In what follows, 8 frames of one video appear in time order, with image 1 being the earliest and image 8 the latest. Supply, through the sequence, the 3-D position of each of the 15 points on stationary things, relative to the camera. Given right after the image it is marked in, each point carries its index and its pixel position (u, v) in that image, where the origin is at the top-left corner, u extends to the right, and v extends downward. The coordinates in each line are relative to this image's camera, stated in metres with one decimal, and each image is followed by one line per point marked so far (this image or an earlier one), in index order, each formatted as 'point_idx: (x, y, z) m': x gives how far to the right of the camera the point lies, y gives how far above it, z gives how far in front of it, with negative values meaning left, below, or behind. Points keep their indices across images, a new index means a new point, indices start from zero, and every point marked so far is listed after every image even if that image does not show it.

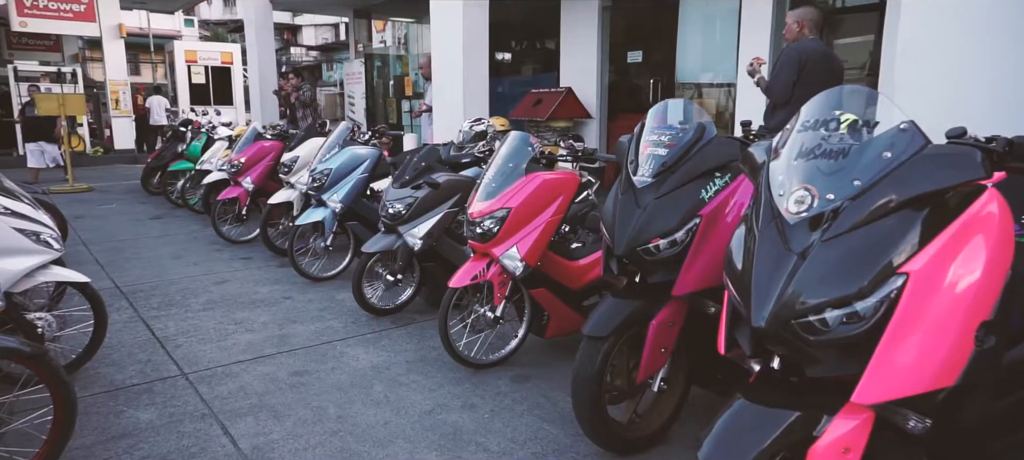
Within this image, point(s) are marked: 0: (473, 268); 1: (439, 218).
0: (-0.2, -0.2, +3.6) m
1: (-0.4, +0.1, +4.5) m
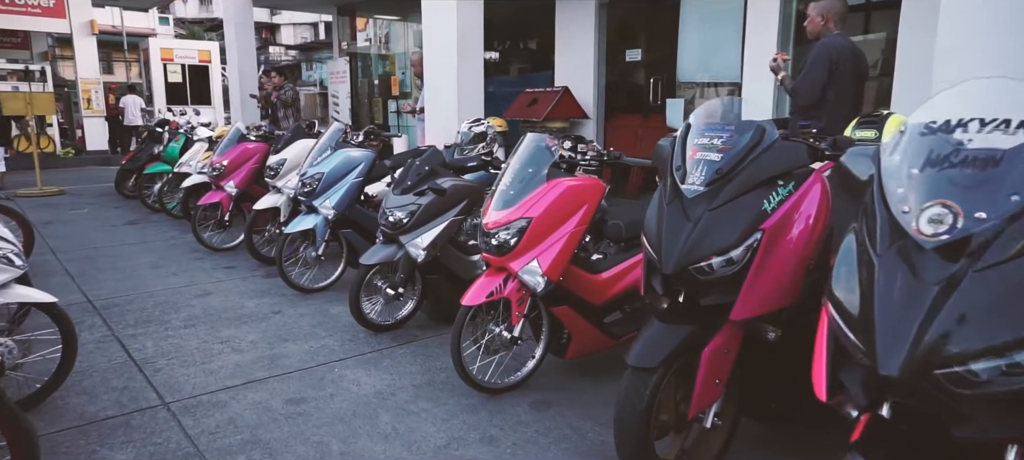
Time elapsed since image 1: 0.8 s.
0: (-0.1, -0.2, +3.3) m
1: (-0.4, 0.0, +4.1) m
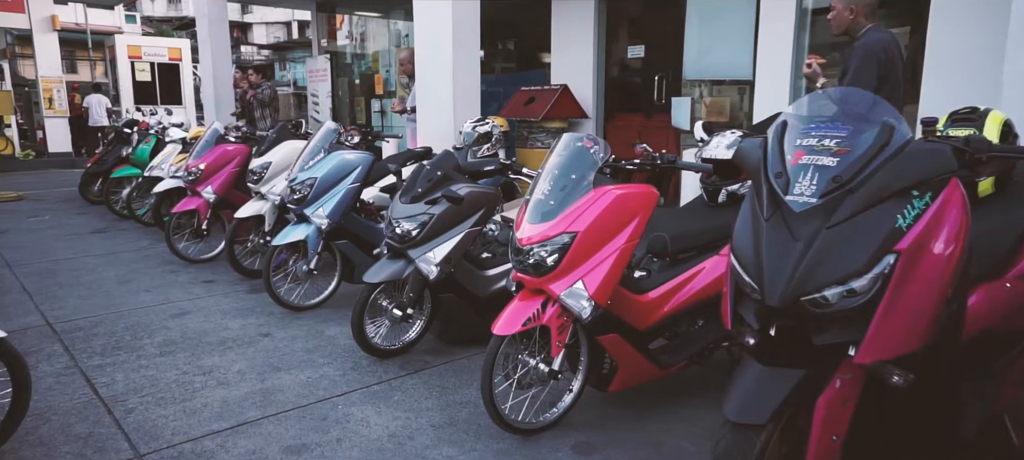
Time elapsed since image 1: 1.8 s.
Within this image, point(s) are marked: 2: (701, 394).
0: (0.0, -0.3, +2.8) m
1: (-0.3, 0.0, +3.6) m
2: (+0.9, -0.8, +3.3) m
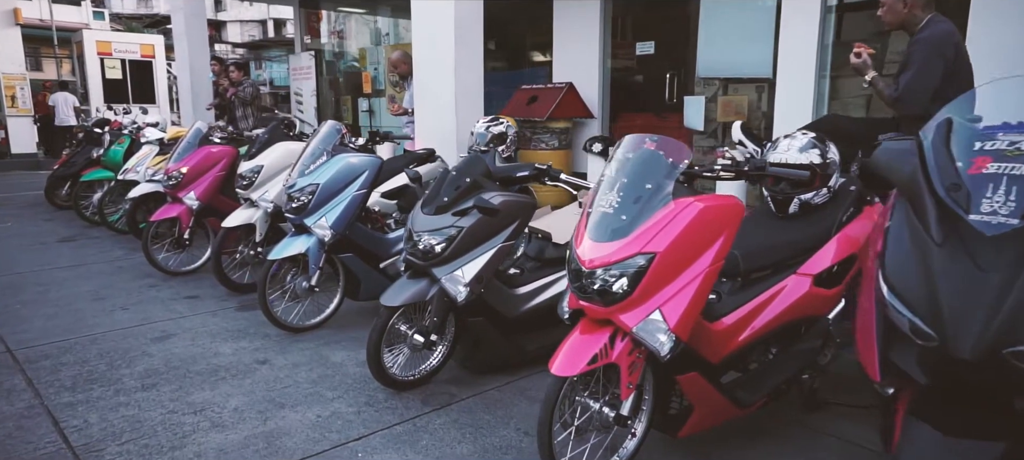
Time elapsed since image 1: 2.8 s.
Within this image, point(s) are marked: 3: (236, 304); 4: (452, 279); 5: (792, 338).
0: (+0.3, -0.4, +2.3) m
1: (-0.1, -0.1, +3.2) m
2: (+1.1, -0.8, +2.9) m
3: (-1.9, -0.5, +5.0) m
4: (-0.3, -0.2, +3.2) m
5: (+1.1, -0.4, +2.8) m
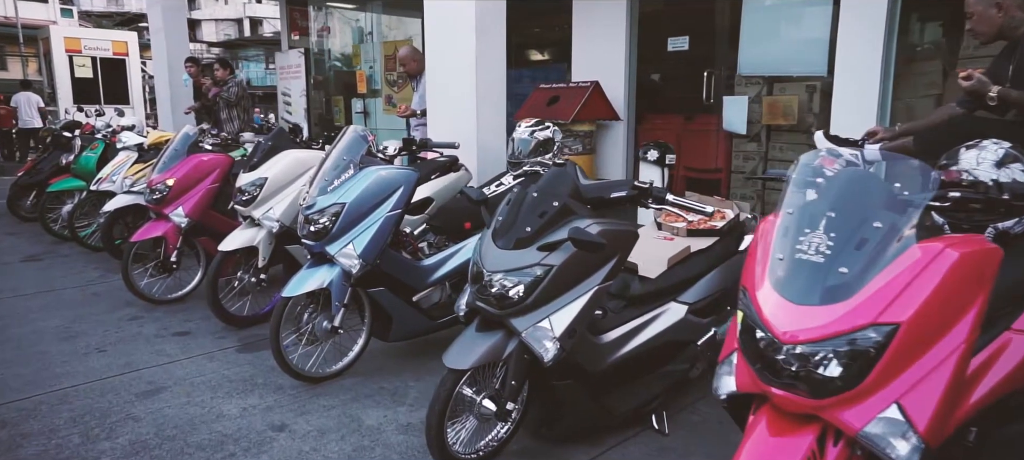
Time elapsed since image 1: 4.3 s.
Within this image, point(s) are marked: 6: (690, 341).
0: (+0.6, -0.5, +1.6) m
1: (+0.3, -0.2, +2.4) m
2: (+1.4, -0.9, +2.2) m
3: (-1.6, -0.7, +4.2) m
4: (+0.1, -0.4, +2.4) m
5: (+1.5, -0.6, +2.1) m
6: (+0.8, -0.5, +3.1) m
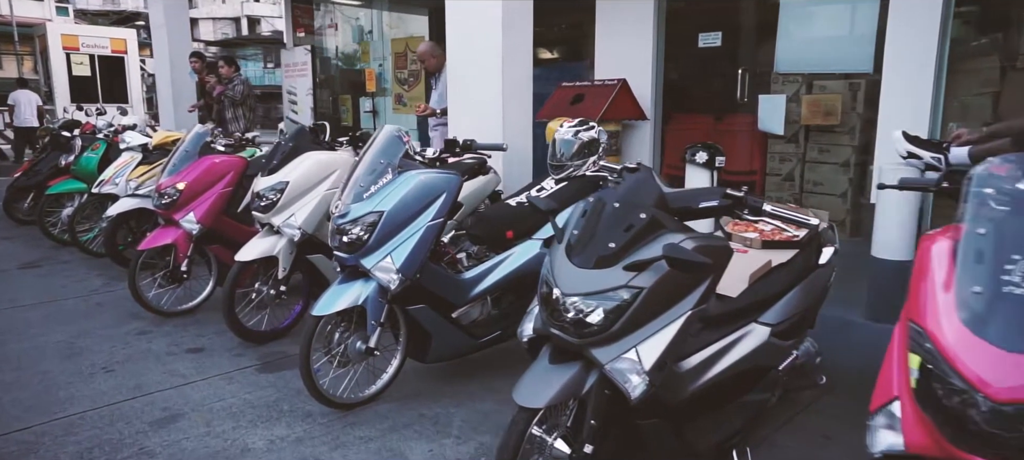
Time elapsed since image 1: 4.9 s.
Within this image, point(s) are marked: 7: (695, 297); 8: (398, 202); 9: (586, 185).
0: (+0.9, -0.6, +1.3) m
1: (+0.5, -0.3, +2.1) m
2: (+1.7, -1.0, +1.9) m
3: (-1.4, -0.7, +3.9) m
4: (+0.3, -0.4, +2.1) m
5: (+1.7, -0.6, +1.8) m
6: (+1.0, -0.5, +2.8) m
7: (+0.6, -0.2, +2.2) m
8: (-0.5, +0.1, +3.1) m
9: (+0.4, +0.2, +4.0) m
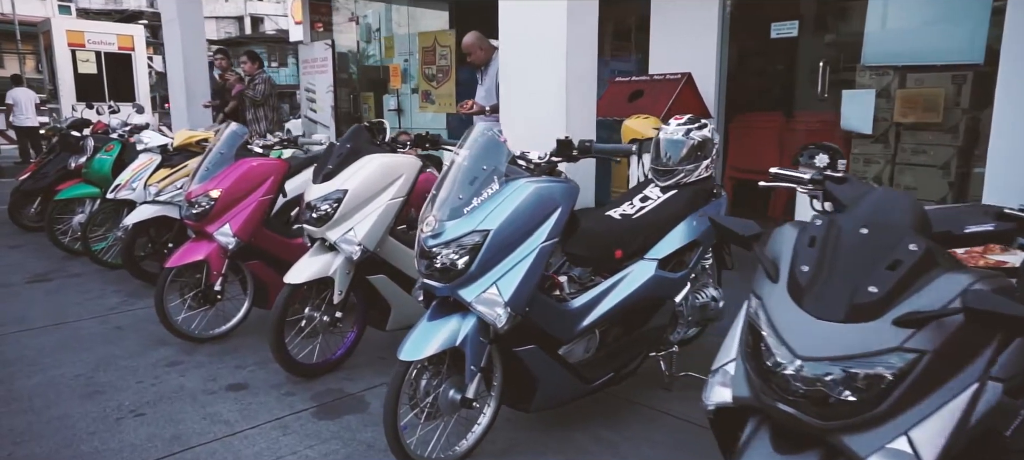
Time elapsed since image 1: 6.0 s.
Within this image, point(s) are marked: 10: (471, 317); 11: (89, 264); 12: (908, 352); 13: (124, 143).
0: (+1.3, -0.6, +0.7) m
1: (+1.0, -0.4, +1.5) m
2: (+2.1, -1.1, +1.2) m
3: (-0.9, -0.8, +3.3) m
4: (+0.8, -0.5, +1.5) m
5: (+2.2, -0.7, +1.2) m
6: (+1.5, -0.6, +2.2) m
7: (+1.0, -0.3, +1.6) m
8: (0.0, 0.0, +2.5) m
9: (+0.9, +0.2, +3.4) m
10: (-0.1, -0.3, +2.5) m
11: (-3.7, -0.3, +6.3) m
12: (+0.8, -0.2, +1.5) m
13: (-3.5, +0.8, +6.5) m
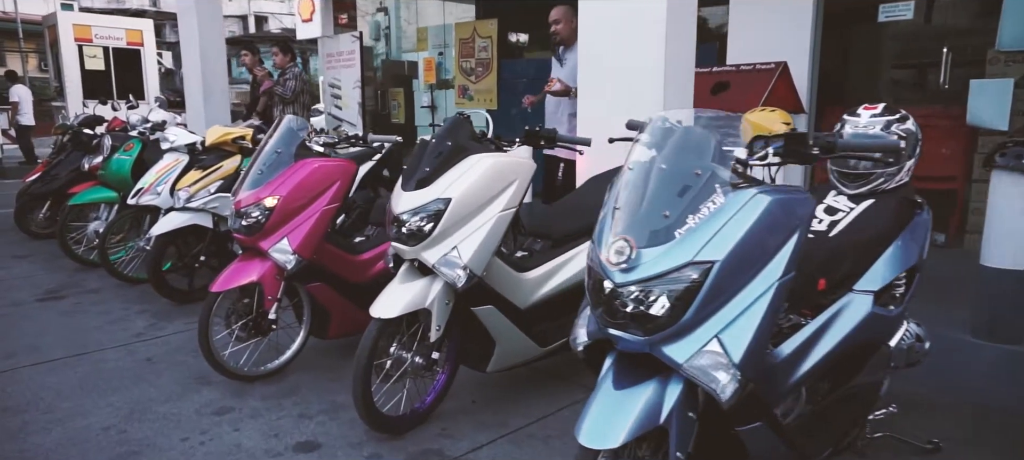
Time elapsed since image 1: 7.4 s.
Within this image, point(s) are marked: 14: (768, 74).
0: (+1.9, -0.7, -0.1) m
1: (+1.5, -0.4, +0.8) m
2: (+2.7, -1.2, +0.5) m
3: (-0.4, -0.9, +2.5) m
4: (+1.4, -0.6, +0.7) m
5: (+2.7, -0.8, +0.4) m
6: (+2.0, -0.7, +1.4) m
7: (+1.6, -0.4, +0.8) m
8: (+0.5, 0.0, +1.7) m
9: (+1.4, +0.1, +2.7) m
10: (+0.4, -0.4, +1.7) m
11: (-3.1, -0.4, +5.6) m
12: (+1.4, -0.3, +0.7) m
13: (-3.0, +0.7, +5.8) m
14: (+2.0, +1.2, +5.5) m
